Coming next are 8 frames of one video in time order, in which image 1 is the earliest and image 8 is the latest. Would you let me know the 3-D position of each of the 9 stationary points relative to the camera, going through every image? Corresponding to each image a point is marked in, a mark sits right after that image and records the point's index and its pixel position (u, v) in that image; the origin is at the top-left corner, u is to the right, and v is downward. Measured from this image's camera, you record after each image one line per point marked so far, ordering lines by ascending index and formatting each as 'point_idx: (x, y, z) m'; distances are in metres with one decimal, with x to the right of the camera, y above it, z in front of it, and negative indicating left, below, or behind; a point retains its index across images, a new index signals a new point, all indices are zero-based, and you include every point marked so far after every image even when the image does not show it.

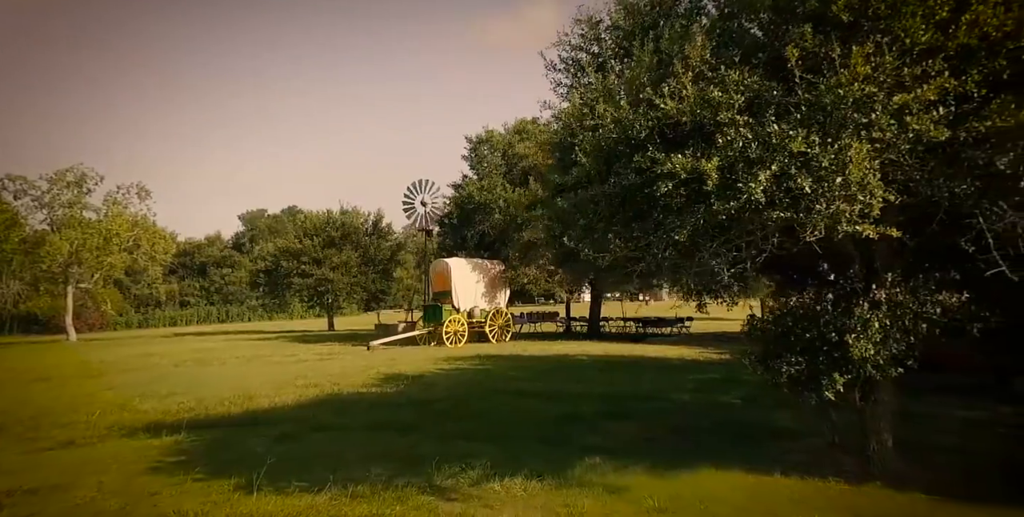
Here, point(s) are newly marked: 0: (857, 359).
0: (+3.6, -1.0, +7.8) m
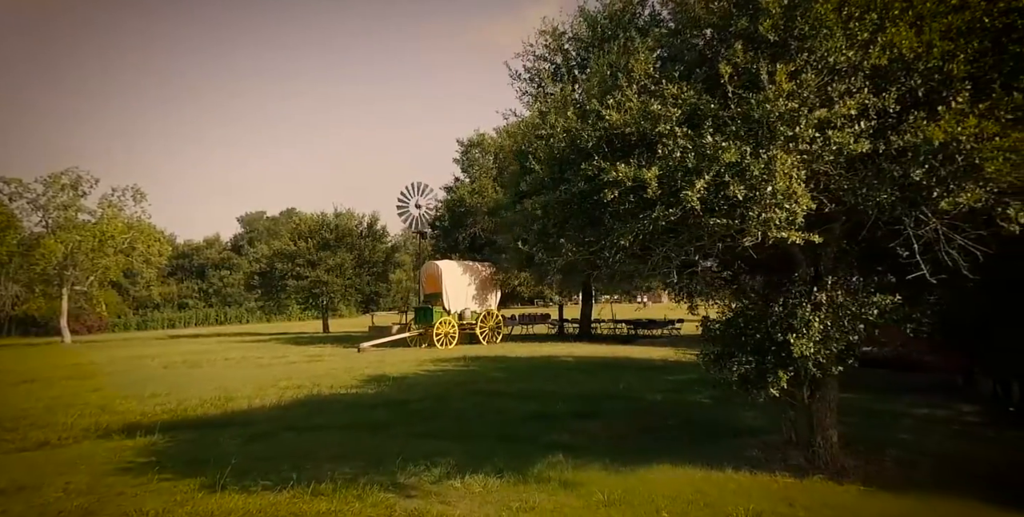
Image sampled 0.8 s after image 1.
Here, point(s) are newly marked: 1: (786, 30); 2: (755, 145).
0: (+3.1, -1.1, +8.2) m
1: (+2.4, +2.0, +6.7) m
2: (+2.2, +1.0, +6.7) m
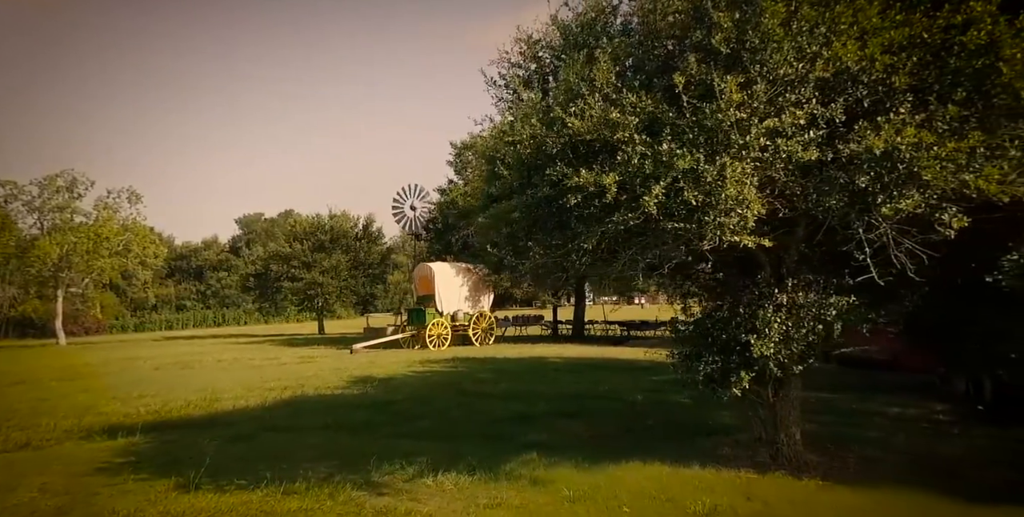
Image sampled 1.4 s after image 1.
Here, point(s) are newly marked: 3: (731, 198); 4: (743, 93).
0: (+2.8, -1.1, +8.4) m
1: (+2.1, +2.0, +7.0) m
2: (+1.8, +1.0, +7.0) m
3: (+1.9, +0.5, +6.7) m
4: (+2.0, +1.5, +6.8) m
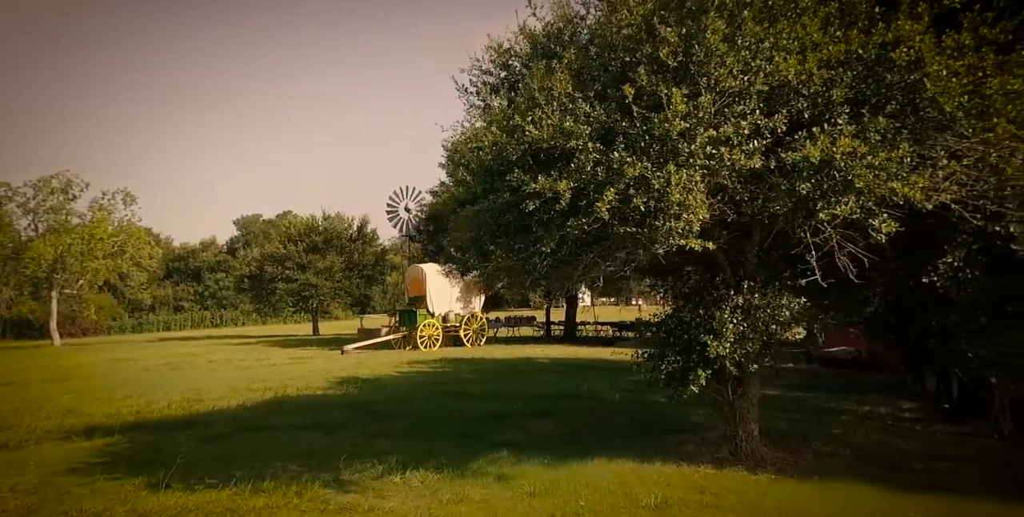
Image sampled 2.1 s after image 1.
0: (+2.4, -1.1, +8.7) m
1: (+1.6, +1.9, +7.3) m
2: (+1.4, +0.9, +7.3) m
3: (+1.5, +0.5, +7.0) m
4: (+1.6, +1.4, +7.1) m
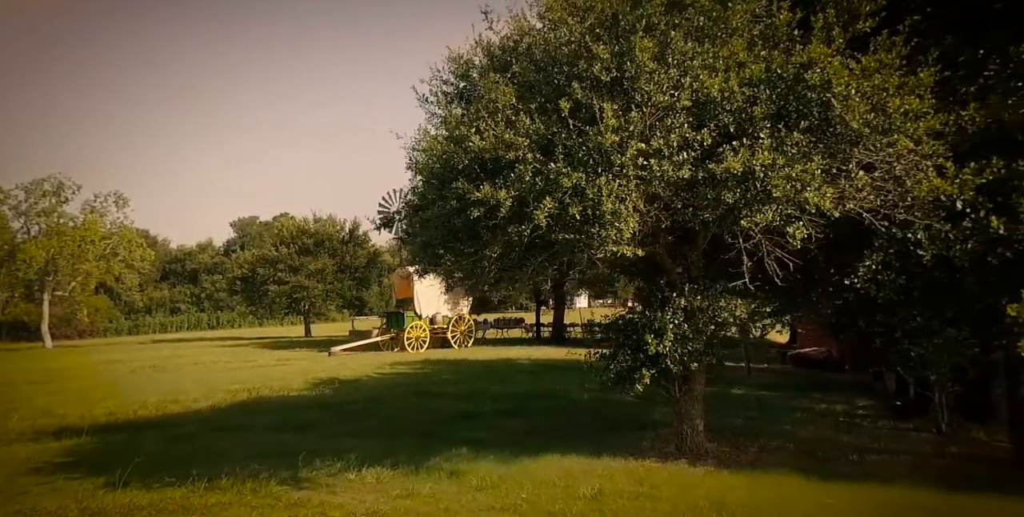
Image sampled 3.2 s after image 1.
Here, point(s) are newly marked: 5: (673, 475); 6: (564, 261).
0: (+1.8, -1.2, +9.1) m
1: (+1.1, +1.9, +7.7) m
2: (+0.8, +0.9, +7.7) m
3: (+1.0, +0.4, +7.4) m
4: (+1.0, +1.4, +7.5) m
5: (+1.8, -2.5, +8.7) m
6: (+0.6, 0.0, +8.6) m
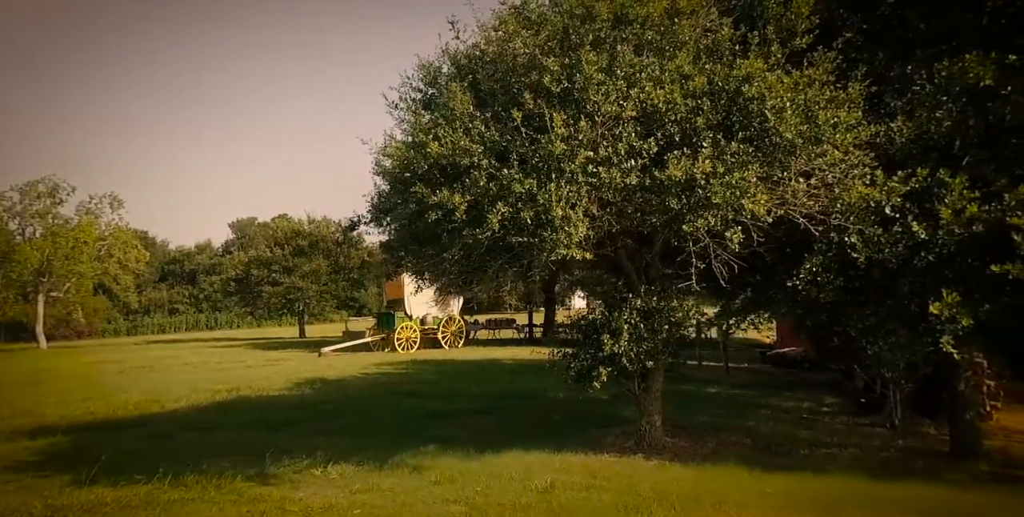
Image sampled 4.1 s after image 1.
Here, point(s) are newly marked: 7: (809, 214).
0: (+1.3, -1.2, +9.4) m
1: (+0.6, +1.8, +8.0) m
2: (+0.3, +0.9, +8.0) m
3: (+0.5, +0.4, +7.7) m
4: (+0.6, +1.4, +7.8) m
5: (+1.4, -2.5, +9.0) m
6: (+0.1, 0.0, +9.0) m
7: (+3.2, +0.5, +8.3) m
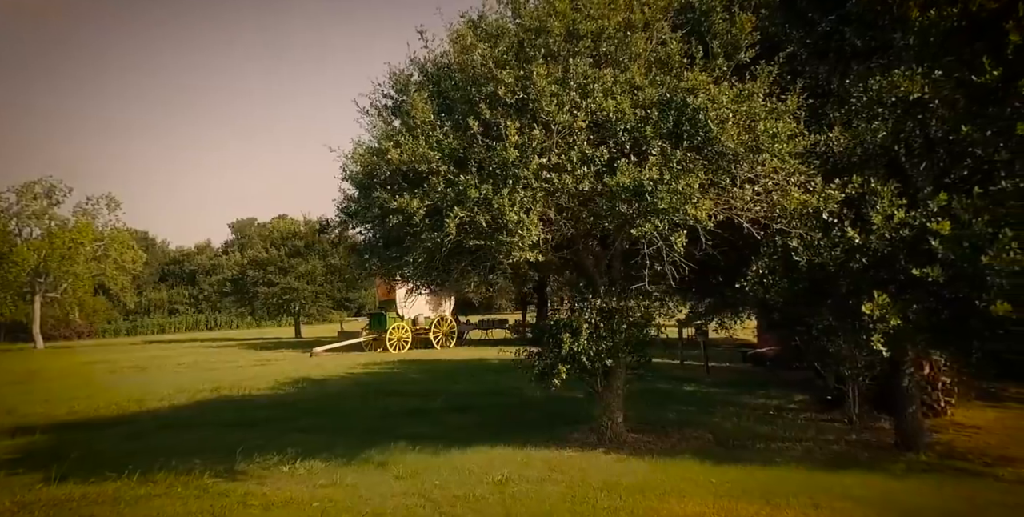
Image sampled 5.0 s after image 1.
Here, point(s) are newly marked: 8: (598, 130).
0: (+0.8, -1.2, +9.8) m
1: (+0.1, +1.8, +8.3) m
2: (-0.1, +0.8, +8.3) m
3: (0.0, +0.4, +8.1) m
4: (+0.1, +1.3, +8.1) m
5: (+0.9, -2.5, +9.3) m
6: (-0.4, -0.1, +9.3) m
7: (+2.8, +0.5, +8.7) m
8: (+1.0, +1.5, +8.6) m
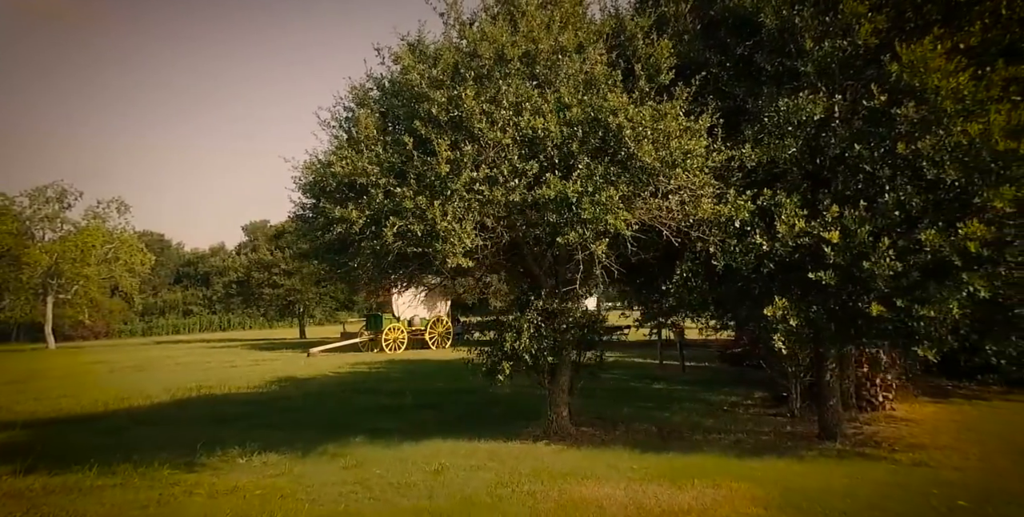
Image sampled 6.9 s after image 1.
0: (+0.1, -1.3, +10.3) m
1: (-0.7, +1.8, +8.9) m
2: (-0.9, +0.8, +8.8) m
3: (-0.8, +0.4, +8.6) m
4: (-0.7, +1.3, +8.7) m
5: (+0.1, -2.6, +9.9) m
6: (-1.1, -0.1, +9.8) m
7: (+2.0, +0.4, +9.2) m
8: (+0.2, +1.4, +9.1) m
